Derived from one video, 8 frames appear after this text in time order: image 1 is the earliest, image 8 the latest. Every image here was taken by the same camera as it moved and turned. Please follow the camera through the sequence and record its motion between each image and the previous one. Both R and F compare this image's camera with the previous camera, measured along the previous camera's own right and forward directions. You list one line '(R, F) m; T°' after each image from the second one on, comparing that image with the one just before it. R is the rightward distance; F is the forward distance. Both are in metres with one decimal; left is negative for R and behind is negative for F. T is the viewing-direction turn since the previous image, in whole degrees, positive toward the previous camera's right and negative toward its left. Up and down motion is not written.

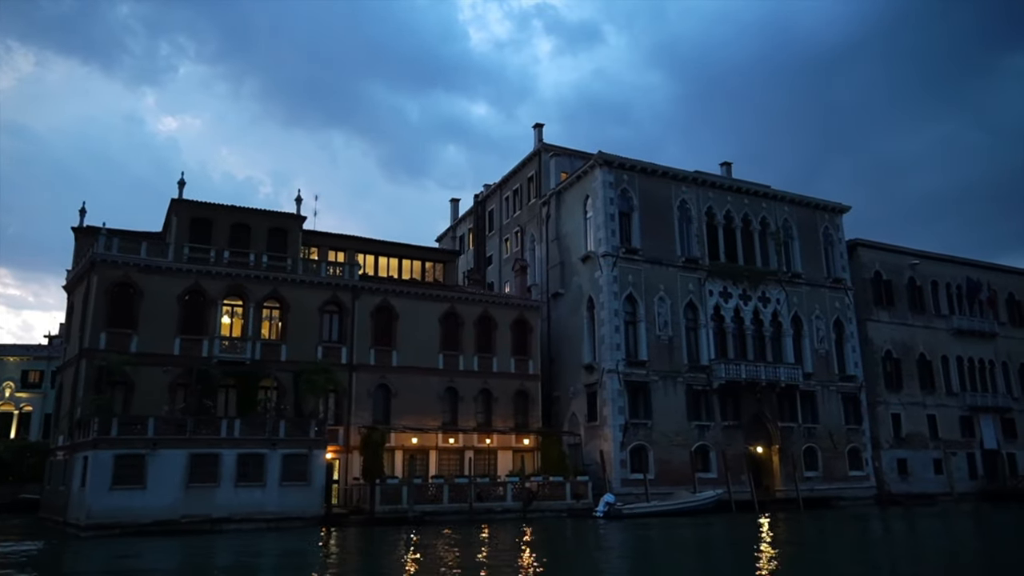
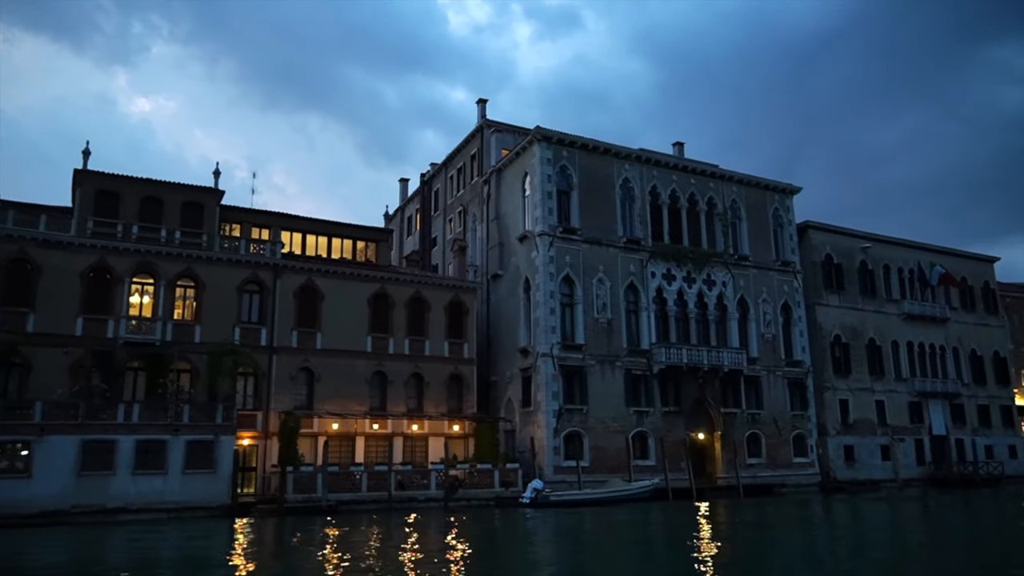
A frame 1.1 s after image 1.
(+2.0, +1.3) m; +2°
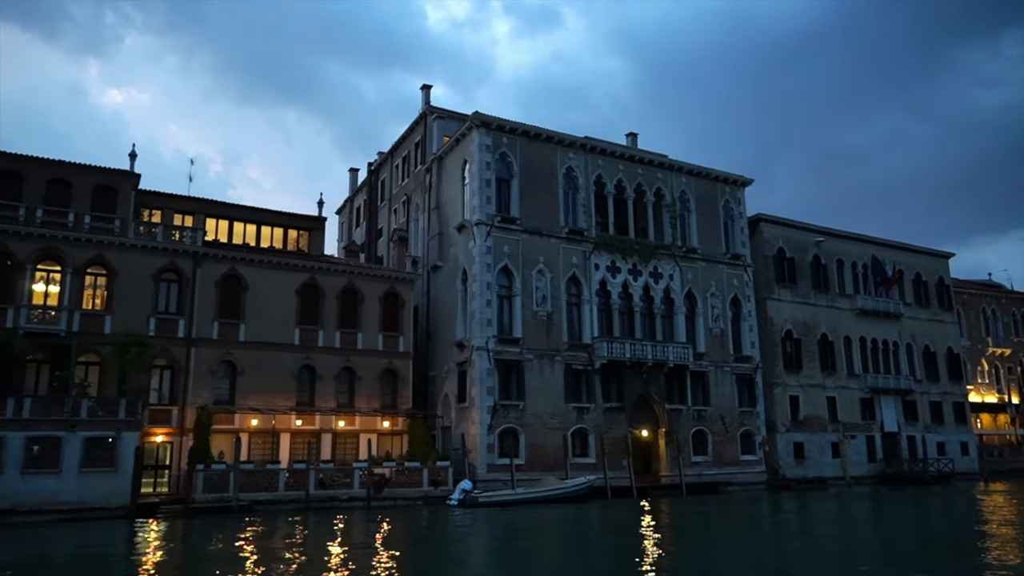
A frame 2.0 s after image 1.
(+1.7, +1.2) m; +2°
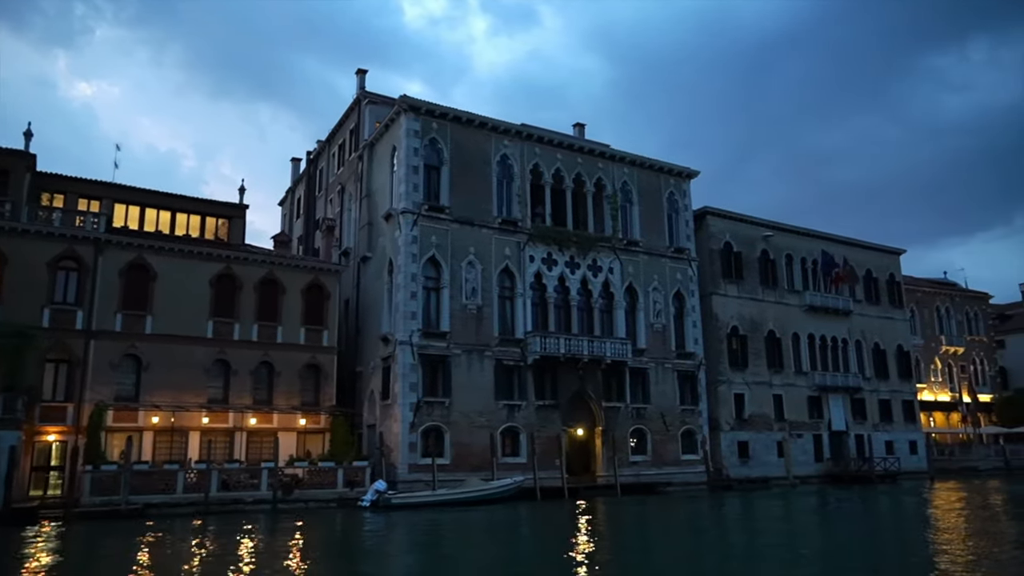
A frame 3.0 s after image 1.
(+1.9, +1.3) m; +2°
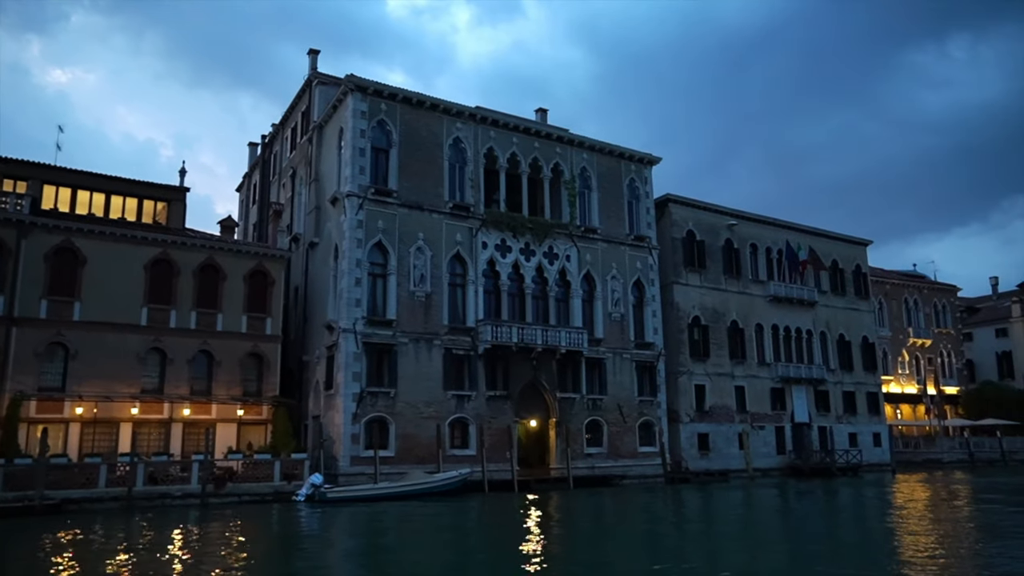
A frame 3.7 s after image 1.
(+1.3, +0.9) m; +1°
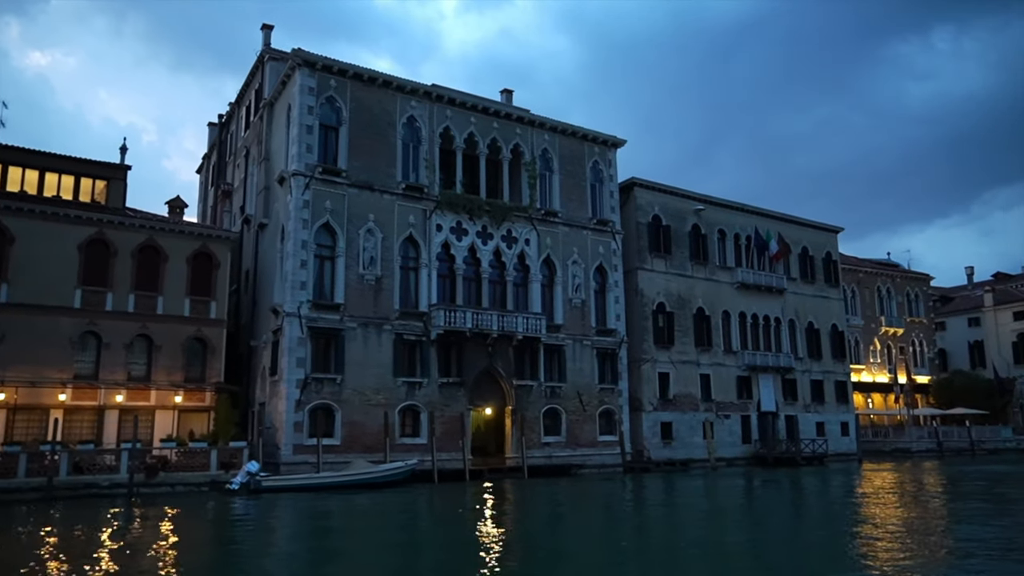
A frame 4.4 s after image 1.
(+1.2, +0.9) m; +1°
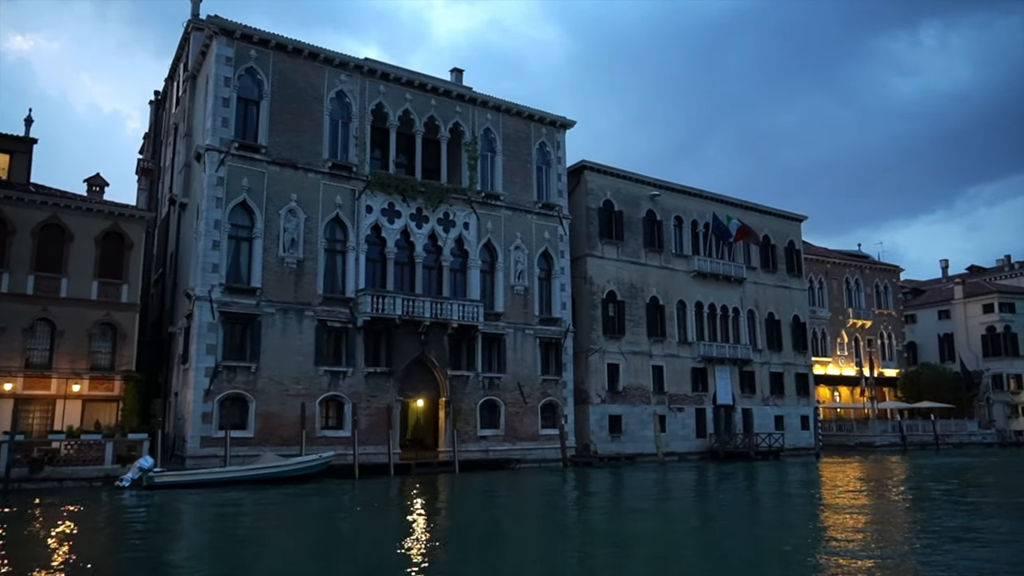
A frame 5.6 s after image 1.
(+2.1, +1.5) m; +1°
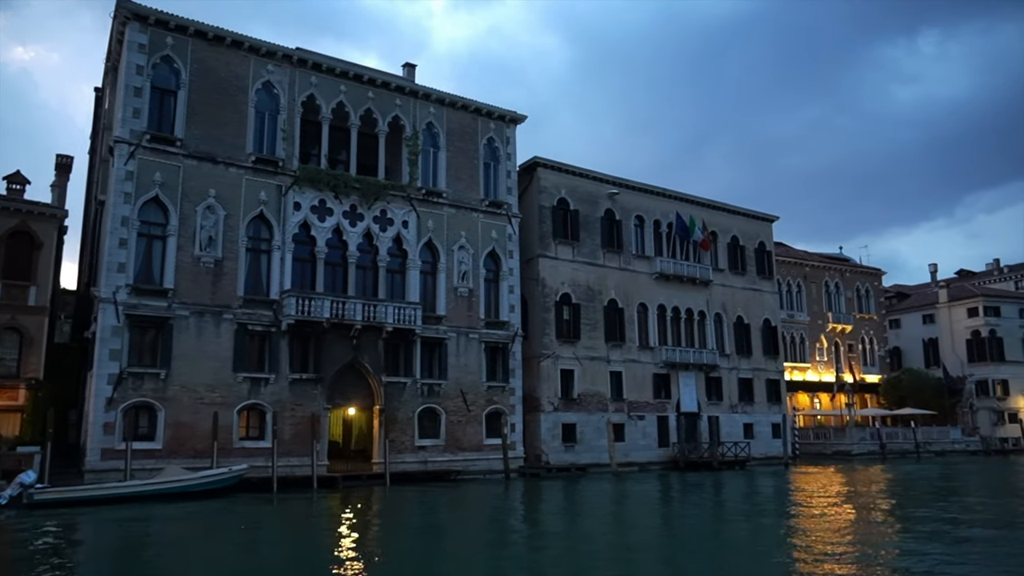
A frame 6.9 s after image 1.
(+2.3, +1.6) m; 0°
